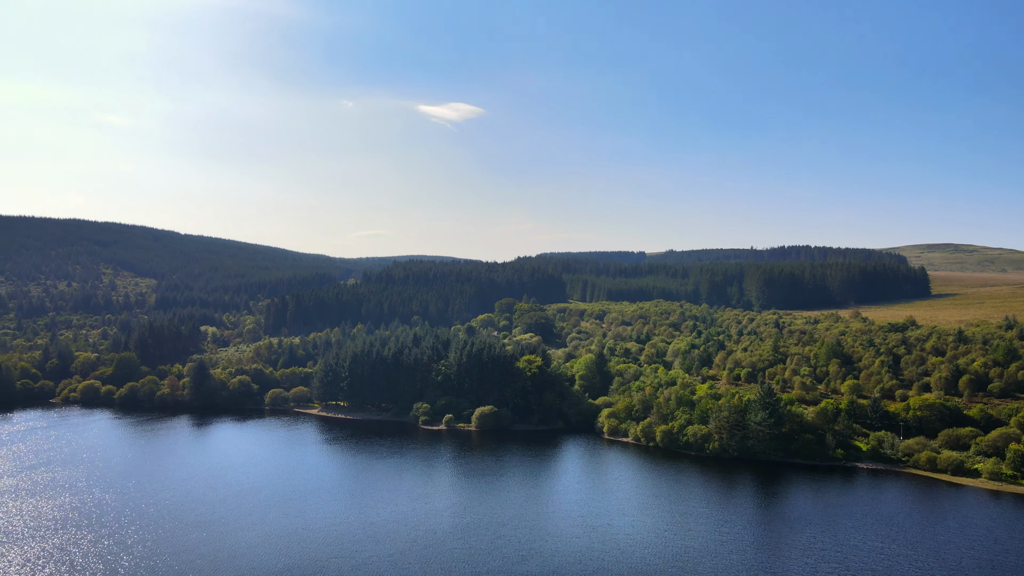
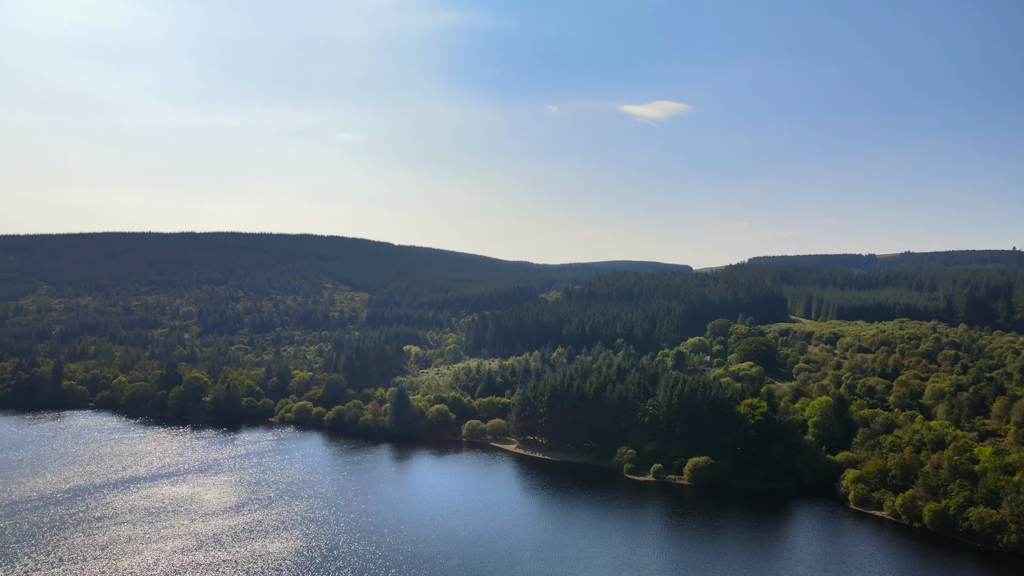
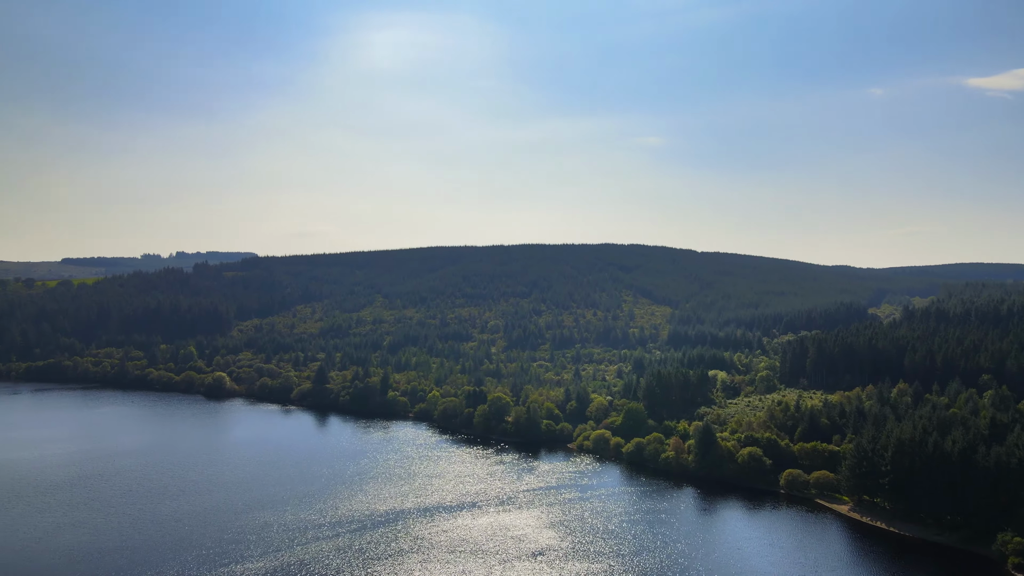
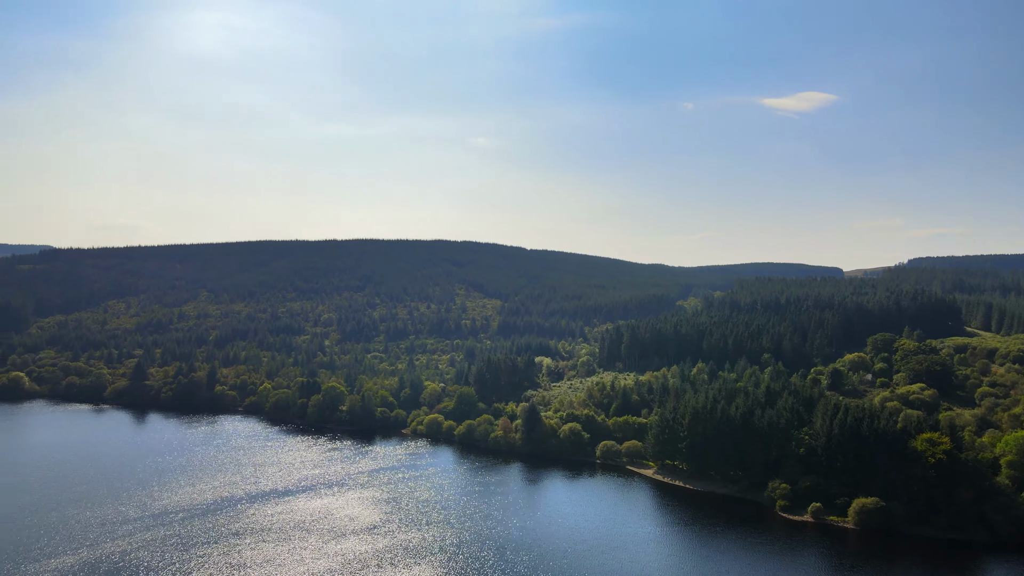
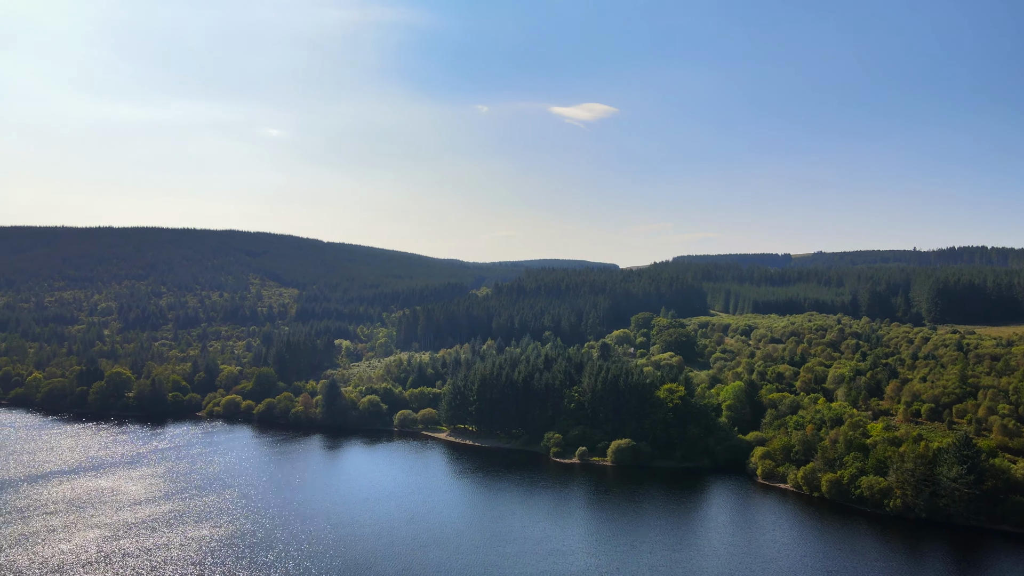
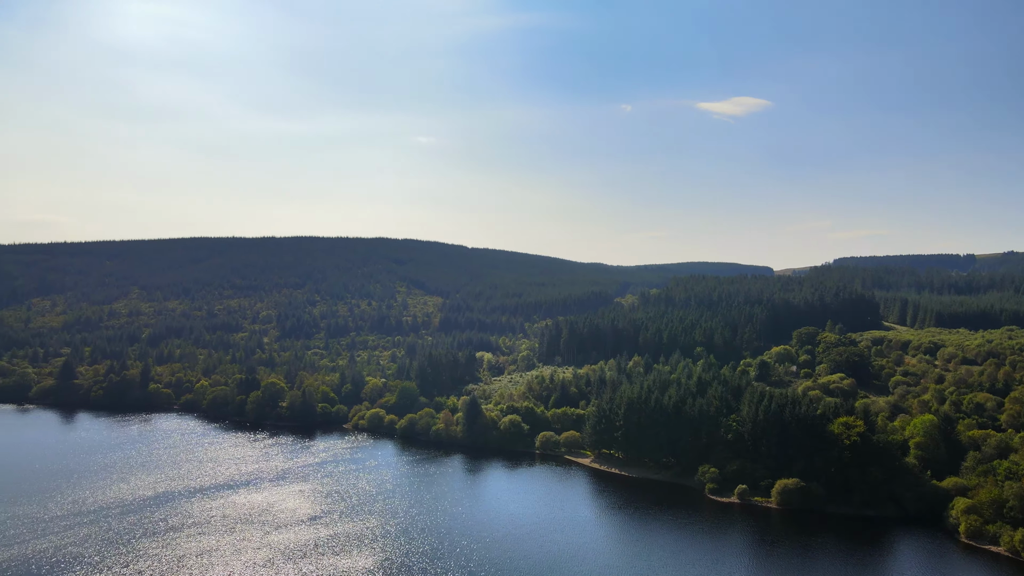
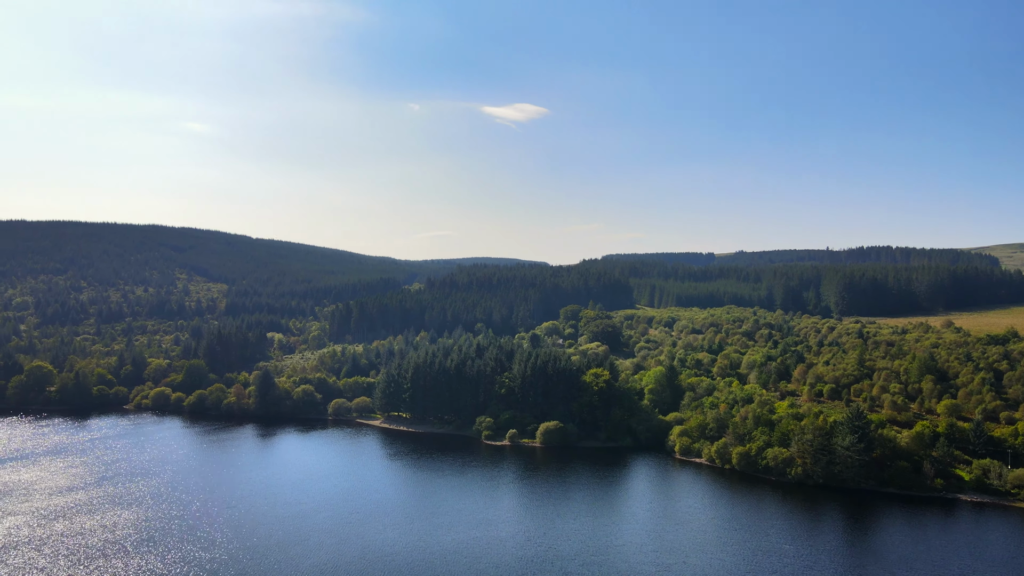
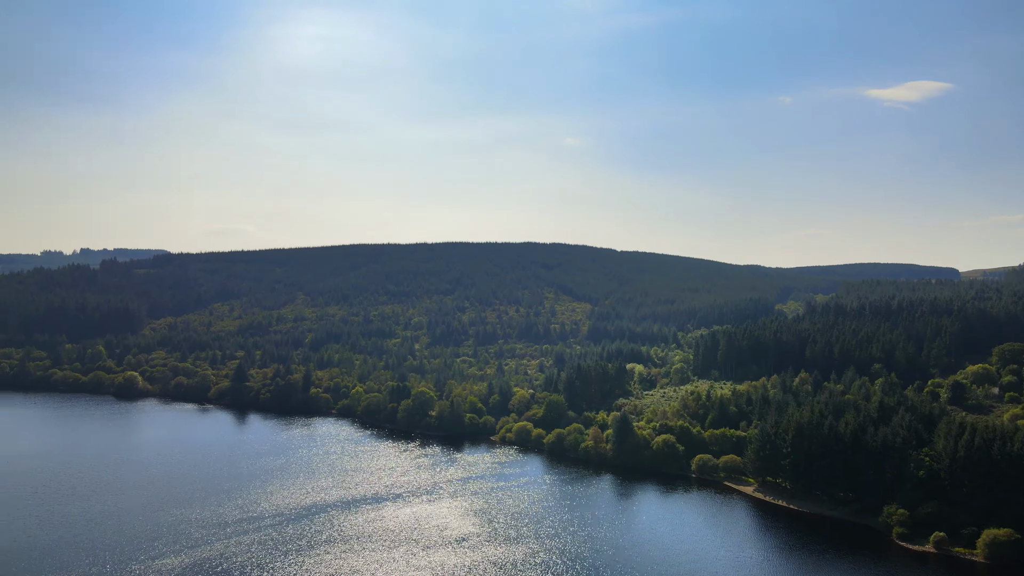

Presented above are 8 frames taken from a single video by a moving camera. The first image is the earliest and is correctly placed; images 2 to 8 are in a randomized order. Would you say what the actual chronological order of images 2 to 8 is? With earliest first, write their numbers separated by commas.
7, 5, 2, 6, 4, 8, 3
